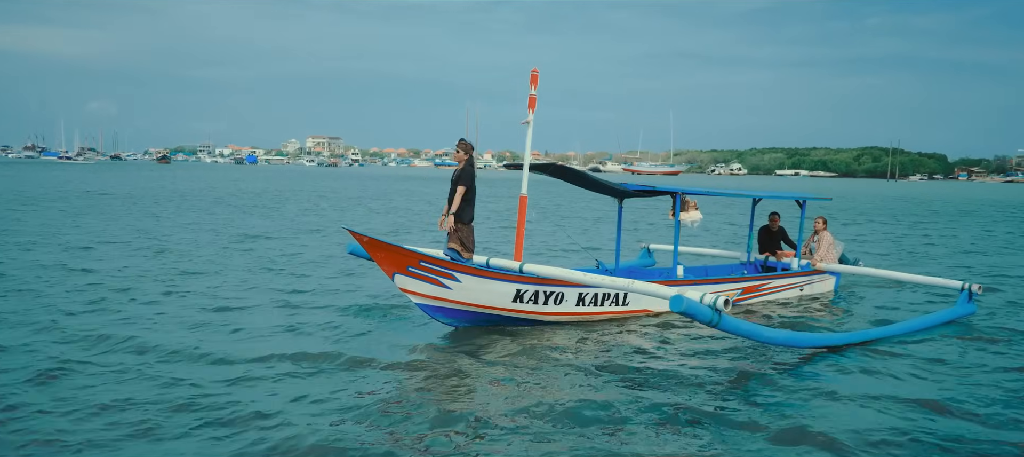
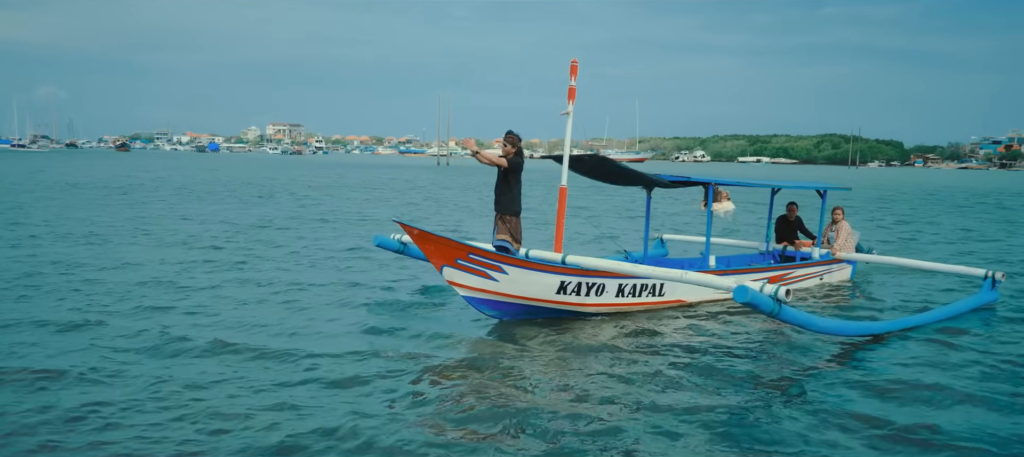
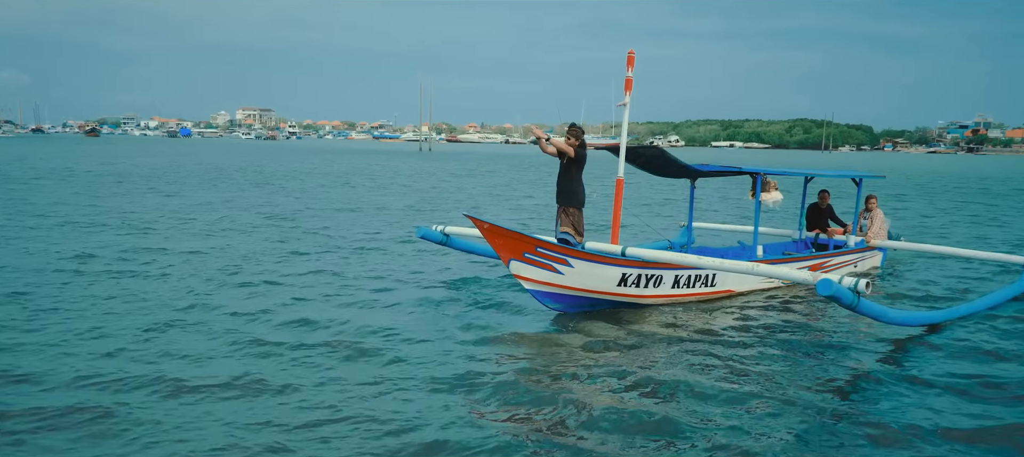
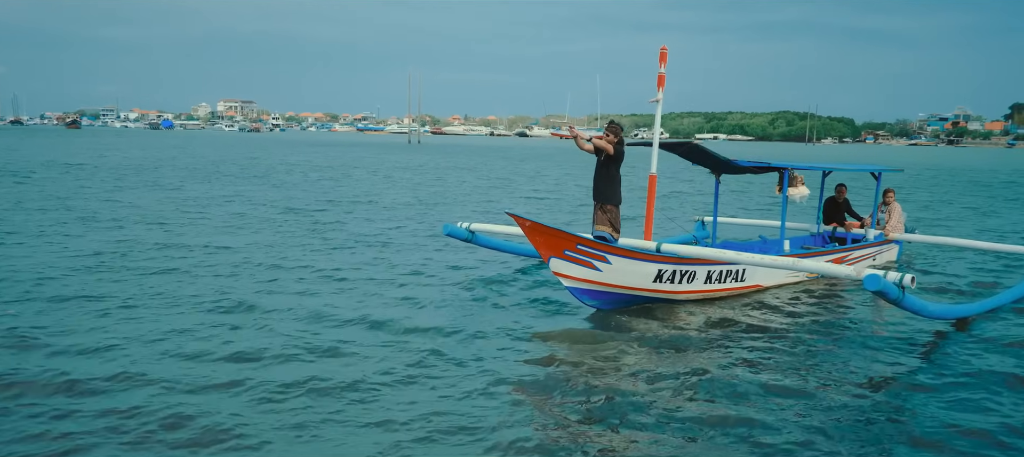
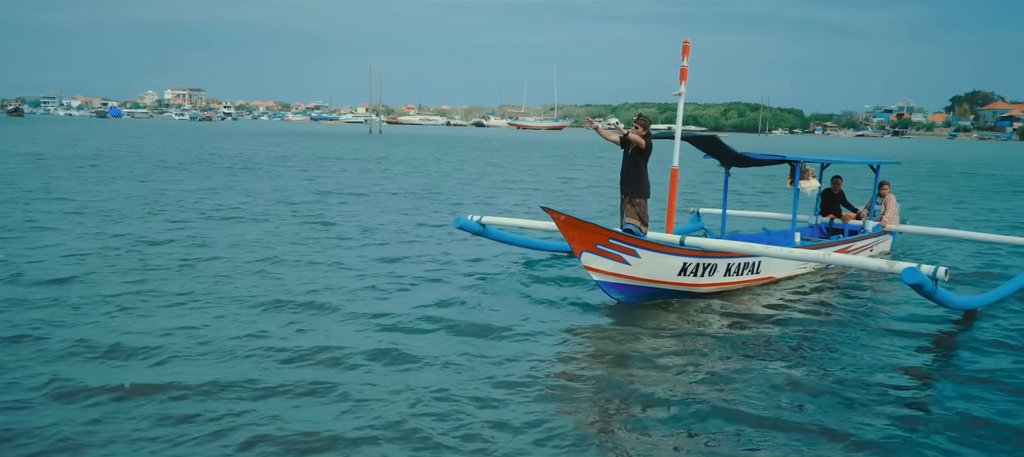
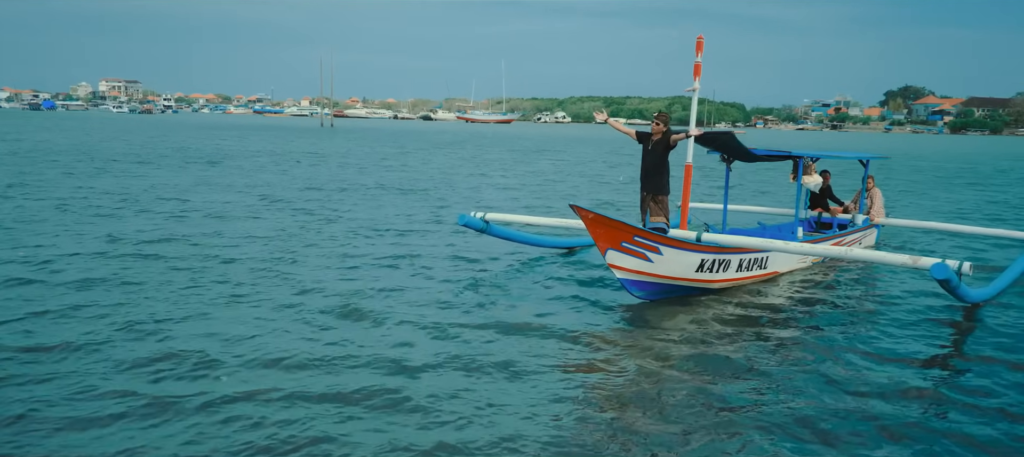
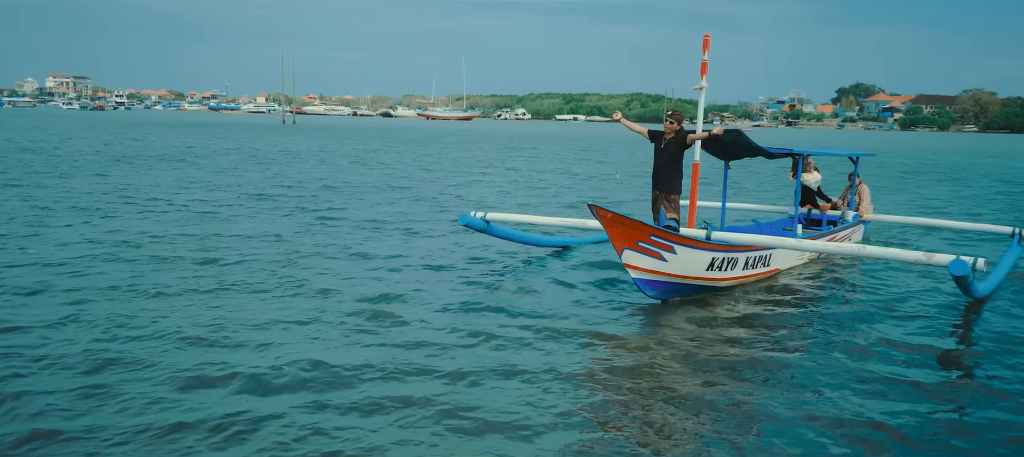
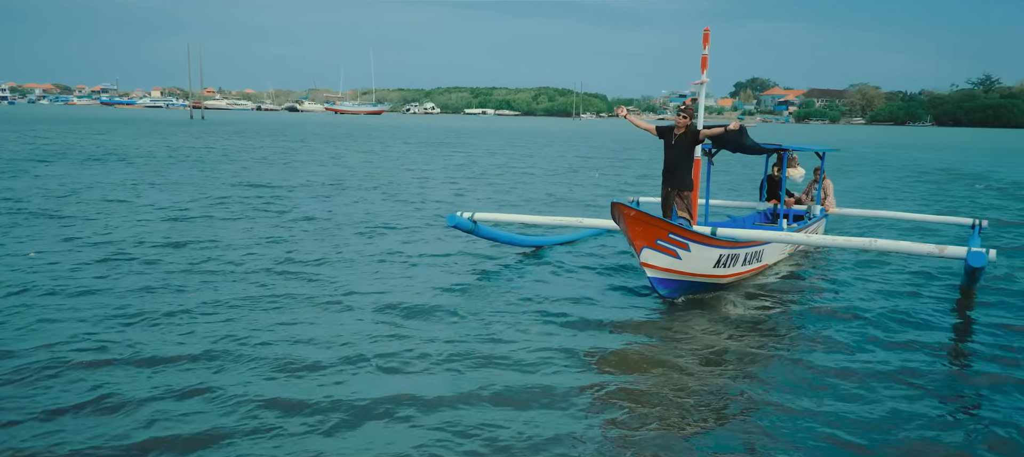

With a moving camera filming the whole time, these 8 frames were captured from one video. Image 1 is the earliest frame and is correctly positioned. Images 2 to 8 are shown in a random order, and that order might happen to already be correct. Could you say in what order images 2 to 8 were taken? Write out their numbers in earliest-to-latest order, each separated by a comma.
2, 3, 4, 5, 6, 7, 8
